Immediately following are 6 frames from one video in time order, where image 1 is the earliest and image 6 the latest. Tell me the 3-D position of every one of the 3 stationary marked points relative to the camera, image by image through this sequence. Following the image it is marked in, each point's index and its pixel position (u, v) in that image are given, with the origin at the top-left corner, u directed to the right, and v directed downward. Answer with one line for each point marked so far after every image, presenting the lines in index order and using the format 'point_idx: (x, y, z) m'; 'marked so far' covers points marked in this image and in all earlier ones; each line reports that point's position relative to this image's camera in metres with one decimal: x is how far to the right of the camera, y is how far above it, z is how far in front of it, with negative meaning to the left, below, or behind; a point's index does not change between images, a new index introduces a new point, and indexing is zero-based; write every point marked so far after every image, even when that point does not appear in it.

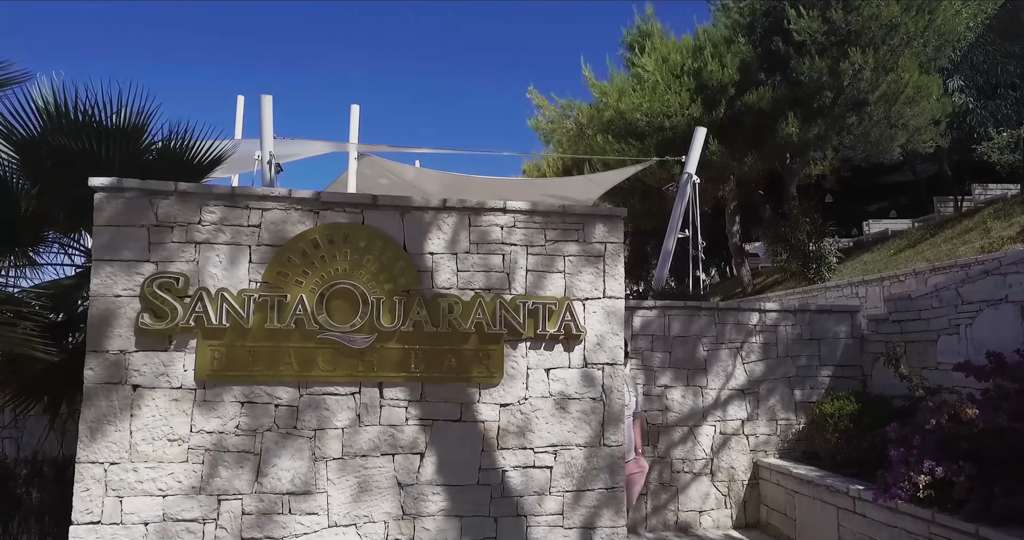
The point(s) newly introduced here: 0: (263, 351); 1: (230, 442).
0: (-1.5, -0.5, +3.8) m
1: (-1.7, -1.0, +3.8) m
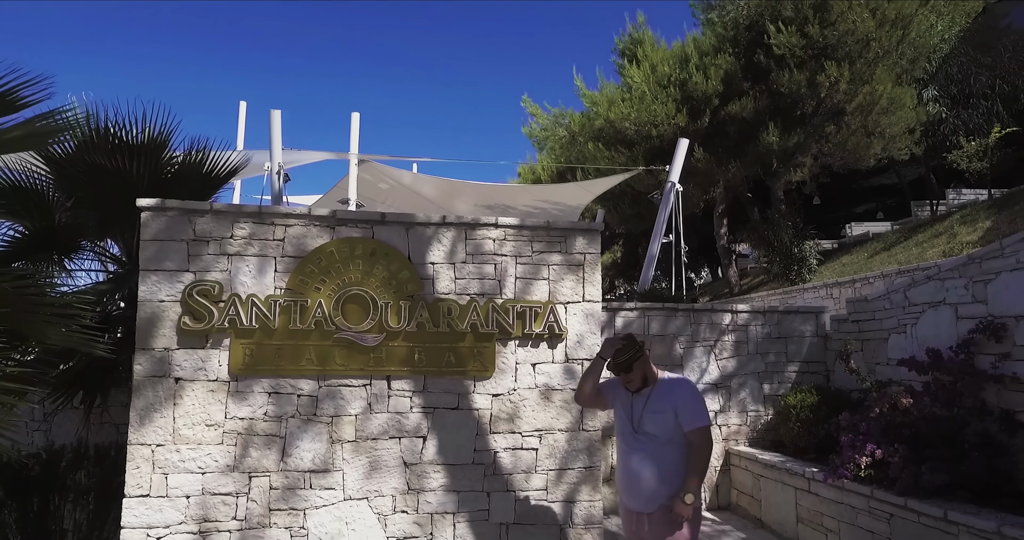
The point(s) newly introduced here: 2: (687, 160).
0: (-1.6, -0.6, +4.4) m
1: (-1.8, -1.1, +4.4) m
2: (+3.8, +2.4, +13.7) m
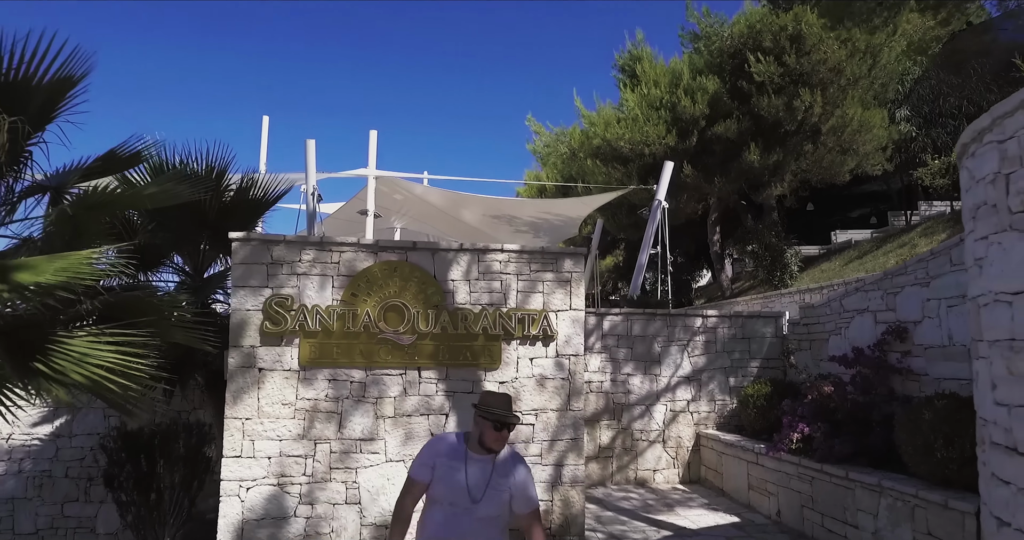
0: (-1.6, -0.7, +5.8) m
1: (-1.7, -1.2, +5.8) m
2: (+3.9, +2.3, +15.0) m
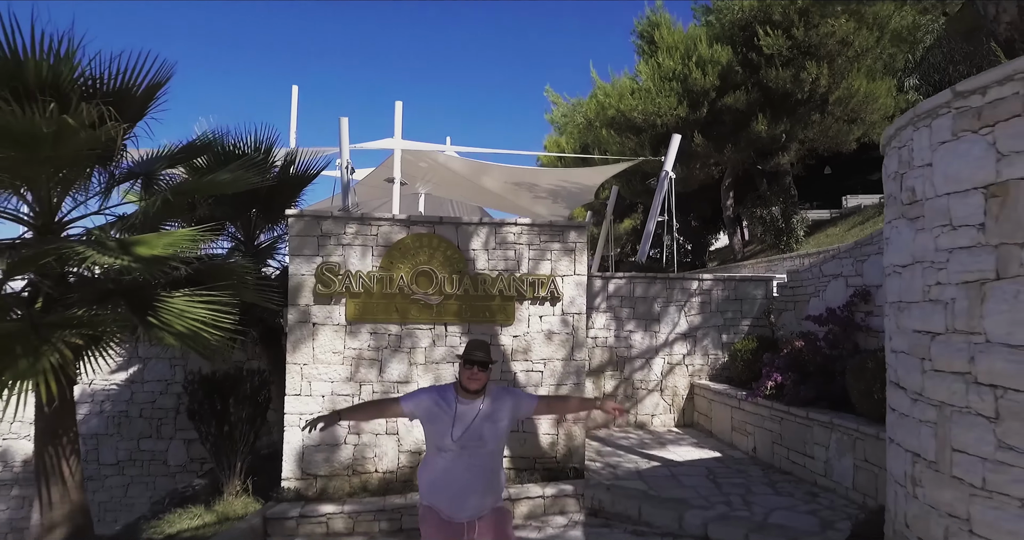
0: (-1.4, -0.4, +6.9) m
1: (-1.6, -0.9, +6.9) m
2: (+4.4, +3.1, +15.7) m
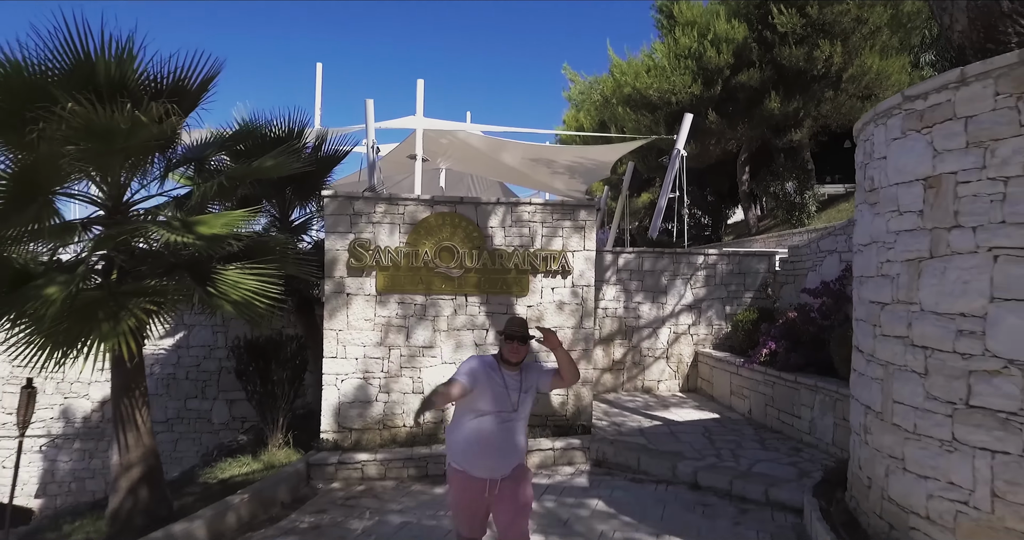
0: (-1.3, -0.1, +7.6) m
1: (-1.4, -0.6, +7.7) m
2: (+4.9, +3.8, +16.1) m
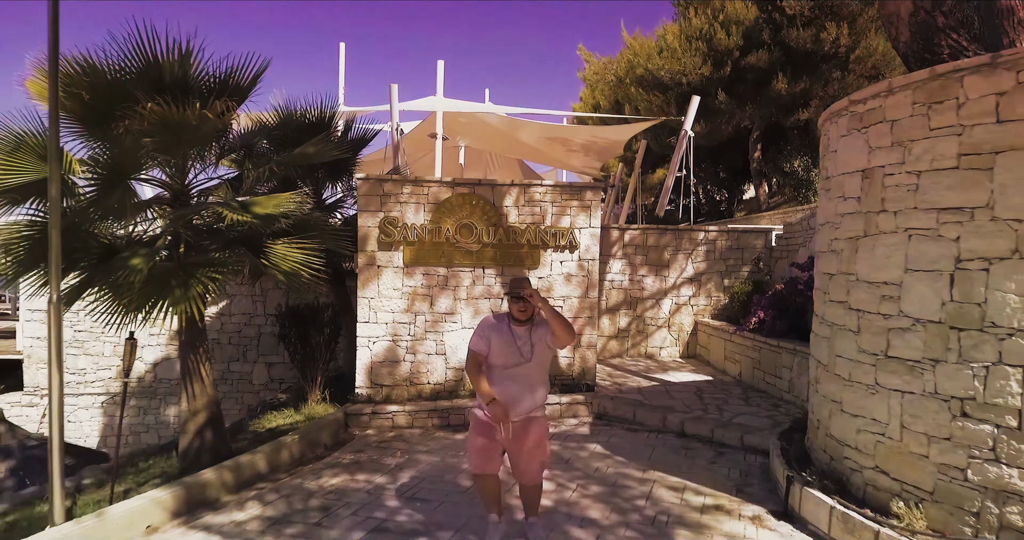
0: (-1.1, +0.3, +8.6) m
1: (-1.3, -0.3, +8.6) m
2: (+5.3, +4.4, +16.6) m
